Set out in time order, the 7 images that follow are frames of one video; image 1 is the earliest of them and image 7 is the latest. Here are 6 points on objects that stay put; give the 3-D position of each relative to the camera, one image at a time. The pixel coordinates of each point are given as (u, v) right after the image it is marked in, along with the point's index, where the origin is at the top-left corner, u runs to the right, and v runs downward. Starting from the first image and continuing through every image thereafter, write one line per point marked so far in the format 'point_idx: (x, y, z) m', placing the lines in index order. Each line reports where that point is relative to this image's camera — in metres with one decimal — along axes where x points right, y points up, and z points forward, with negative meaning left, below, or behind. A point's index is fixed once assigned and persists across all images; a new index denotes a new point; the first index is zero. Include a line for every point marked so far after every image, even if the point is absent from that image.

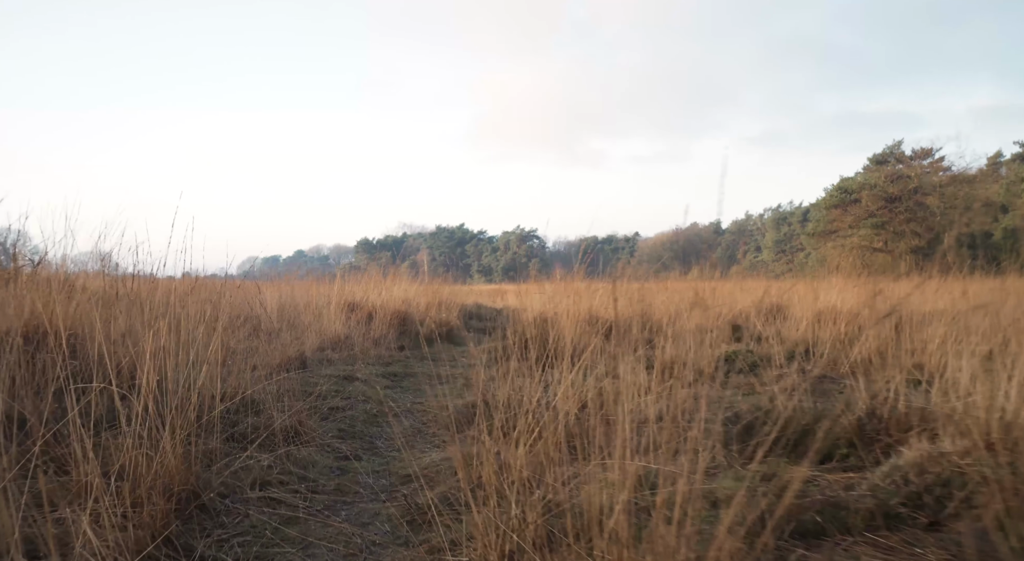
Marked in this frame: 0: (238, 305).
0: (-3.3, -0.6, +7.3) m
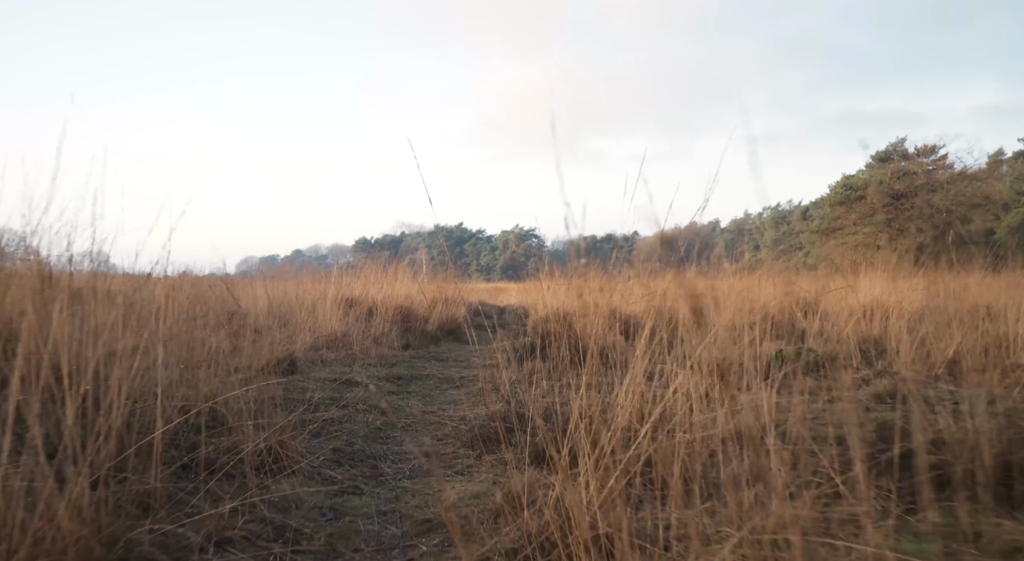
0: (-3.1, -0.5, +6.5) m
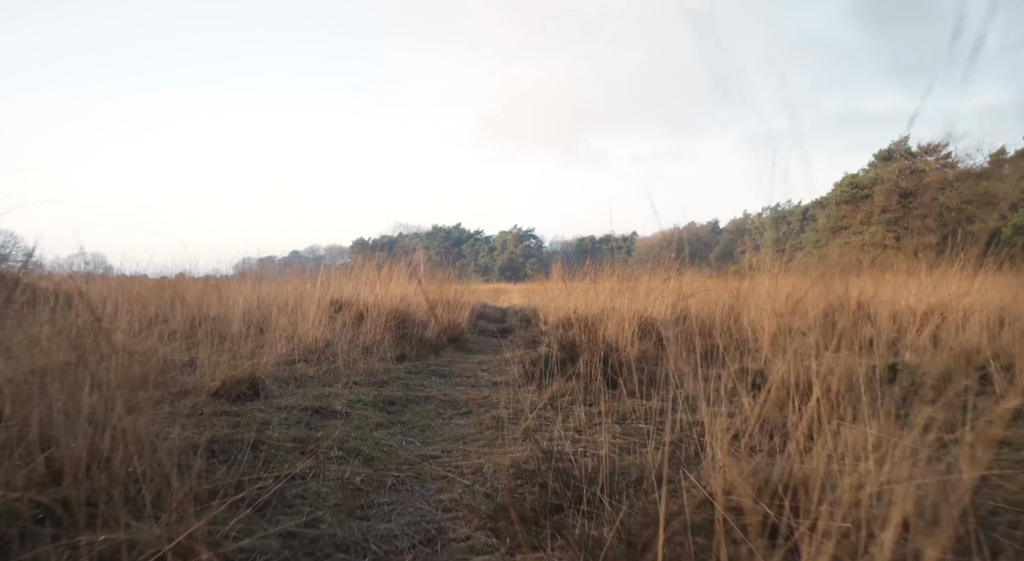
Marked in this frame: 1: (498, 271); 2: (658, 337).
0: (-3.0, -0.5, +5.5) m
1: (-0.4, +0.2, +14.3) m
2: (+1.4, -0.5, +6.1) m
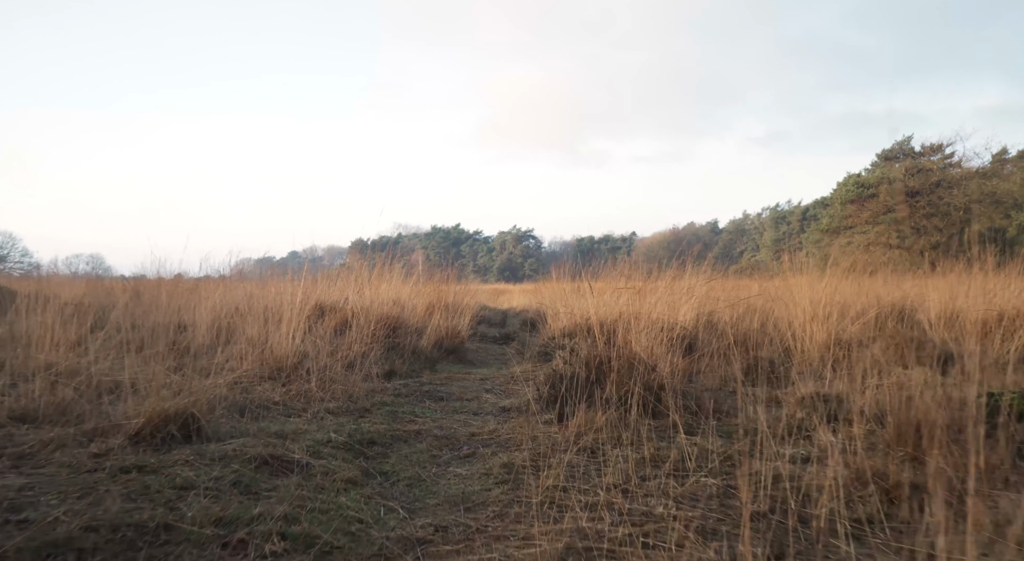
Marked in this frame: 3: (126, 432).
0: (-2.9, -0.5, +4.7) m
1: (-0.3, +0.2, +13.4) m
2: (+1.5, -0.6, +5.2) m
3: (-1.7, -0.6, +2.7) m
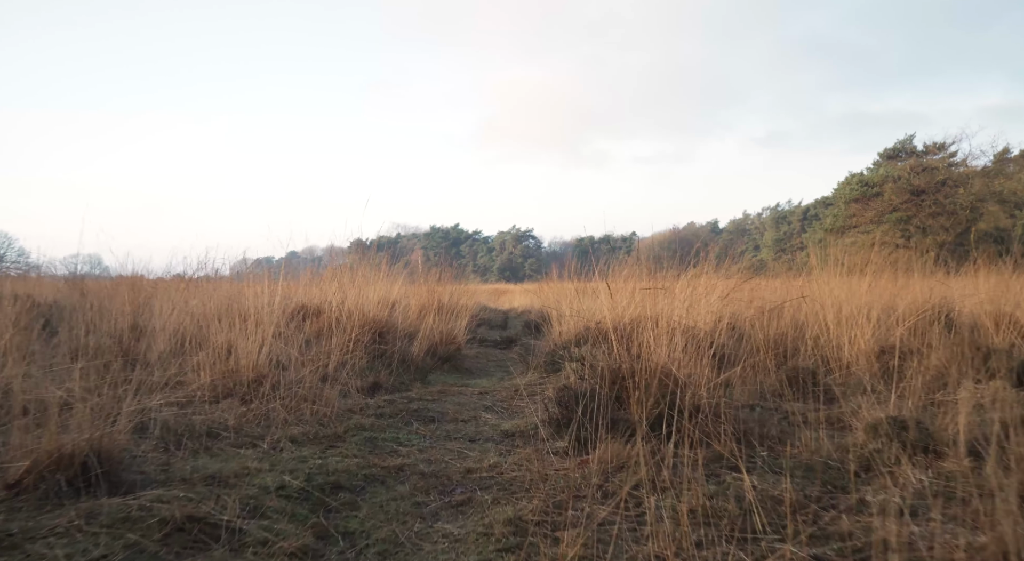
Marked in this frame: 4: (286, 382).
0: (-2.9, -0.5, +4.0) m
1: (-0.3, +0.2, +12.8) m
2: (+1.5, -0.5, +4.6) m
3: (-1.6, -0.6, +2.0) m
4: (-1.4, -0.6, +3.7) m
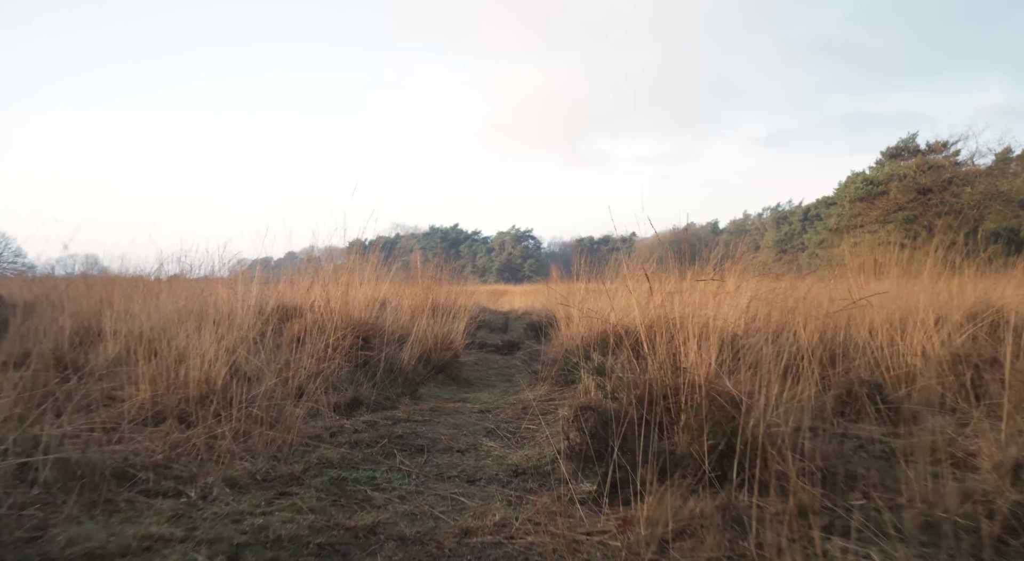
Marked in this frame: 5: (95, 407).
0: (-2.9, -0.5, +3.4) m
1: (-0.3, +0.2, +12.1) m
2: (+1.6, -0.5, +3.9) m
3: (-1.6, -0.6, +1.3) m
4: (-1.3, -0.6, +3.1) m
5: (-1.9, -0.5, +2.9) m
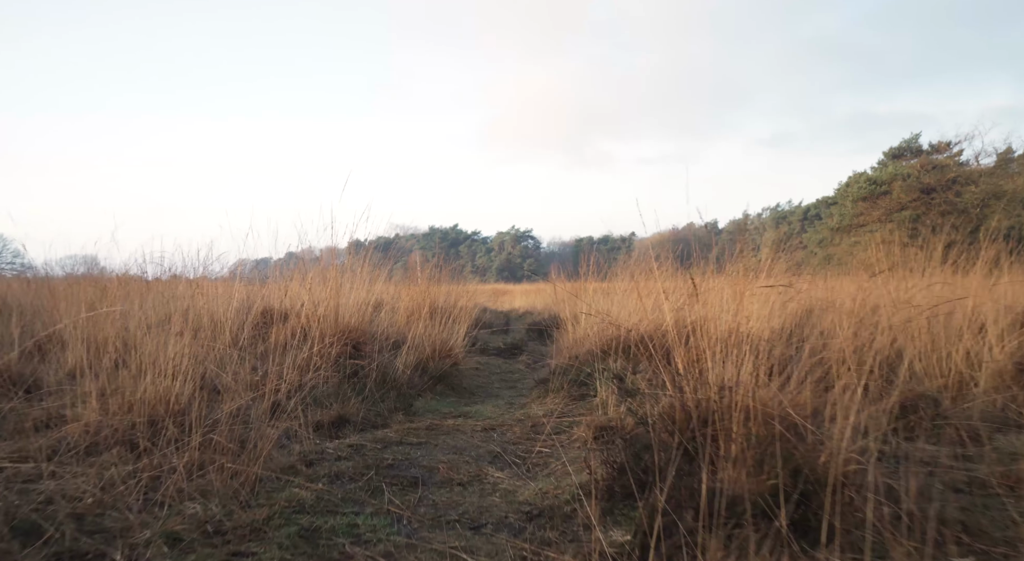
0: (-2.8, -0.5, +2.9) m
1: (-0.3, +0.2, +11.7) m
2: (+1.6, -0.5, +3.5) m
3: (-1.6, -0.6, +0.9) m
4: (-1.3, -0.6, +2.6) m
5: (-1.9, -0.5, +2.4) m
